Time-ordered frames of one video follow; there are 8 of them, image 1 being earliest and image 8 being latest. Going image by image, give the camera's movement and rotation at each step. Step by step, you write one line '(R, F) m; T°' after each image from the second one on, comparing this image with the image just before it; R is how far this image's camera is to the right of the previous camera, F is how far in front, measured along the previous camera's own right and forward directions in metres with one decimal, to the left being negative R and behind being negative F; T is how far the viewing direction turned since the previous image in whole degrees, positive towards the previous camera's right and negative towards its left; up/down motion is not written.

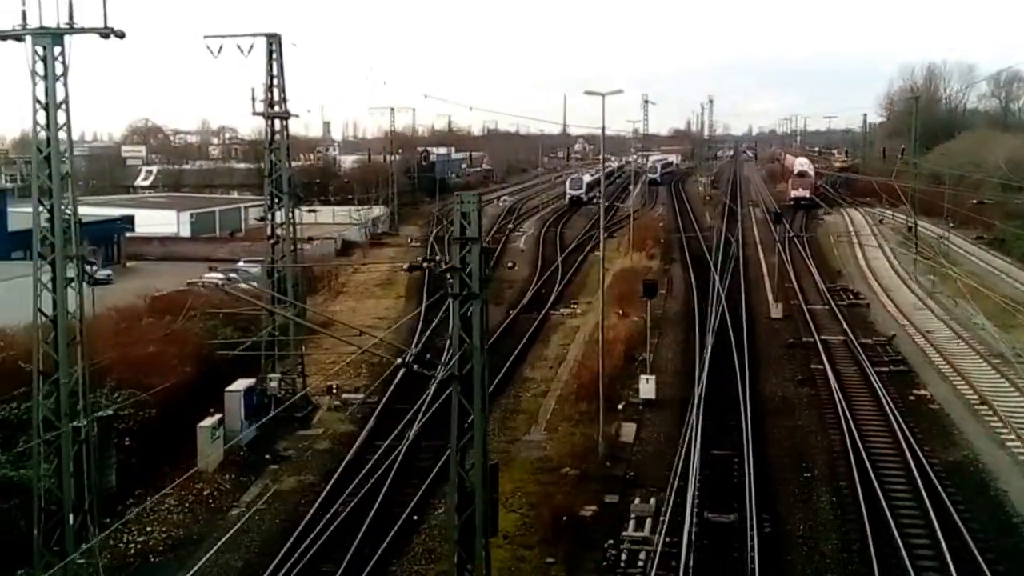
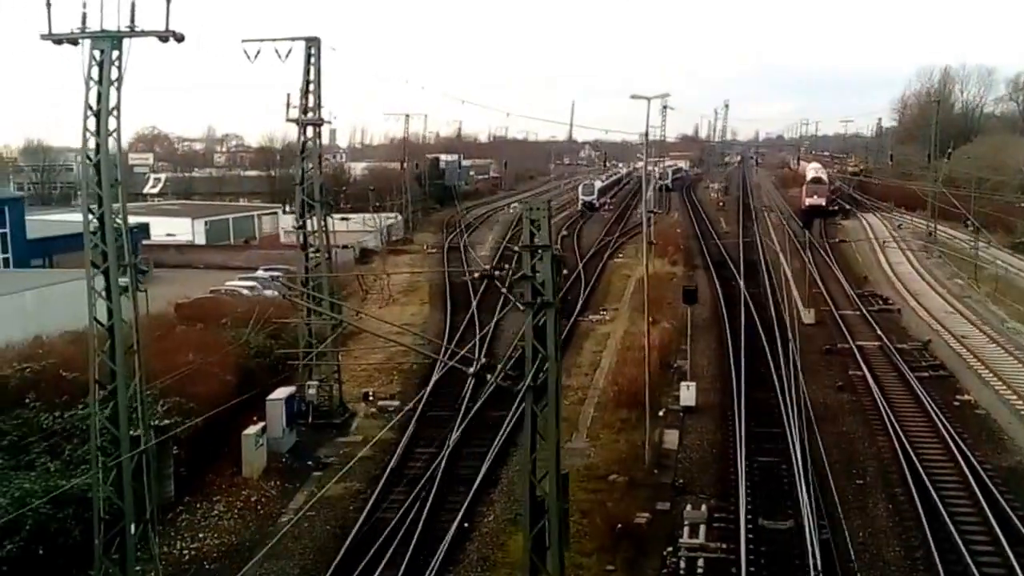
(-0.3, +0.1) m; -1°
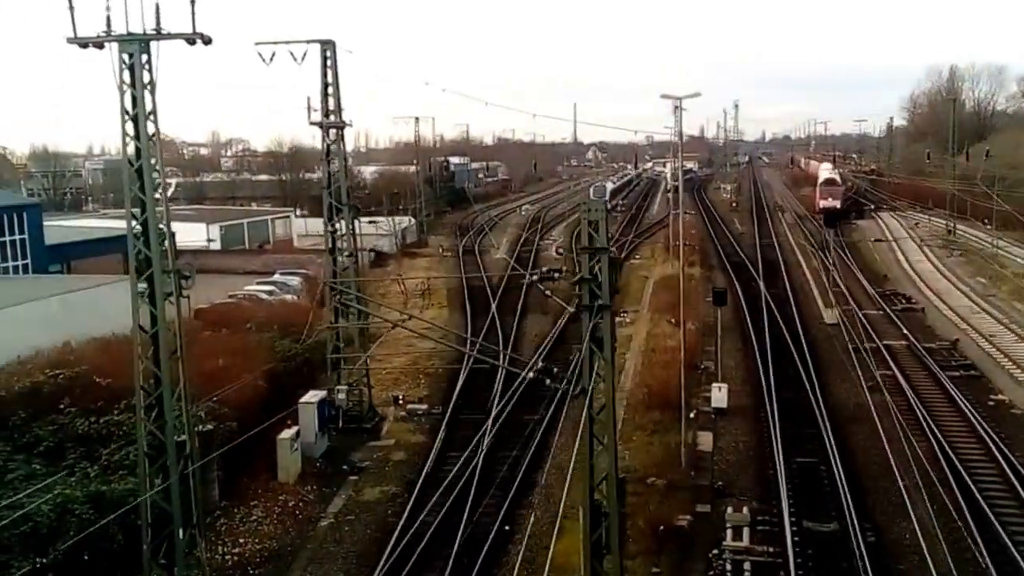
(-0.3, +0.1) m; -1°
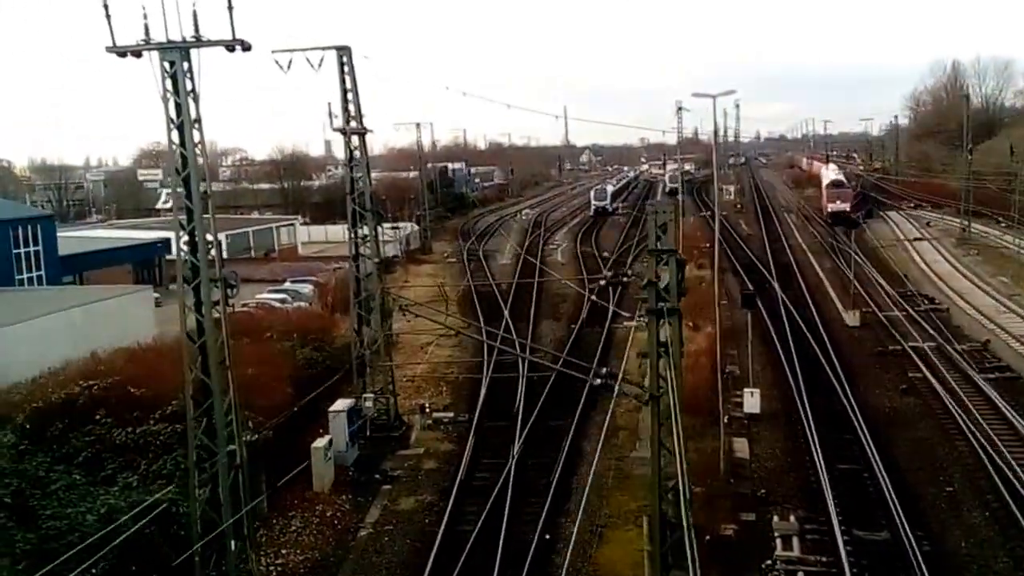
(-0.3, +0.2) m; 0°
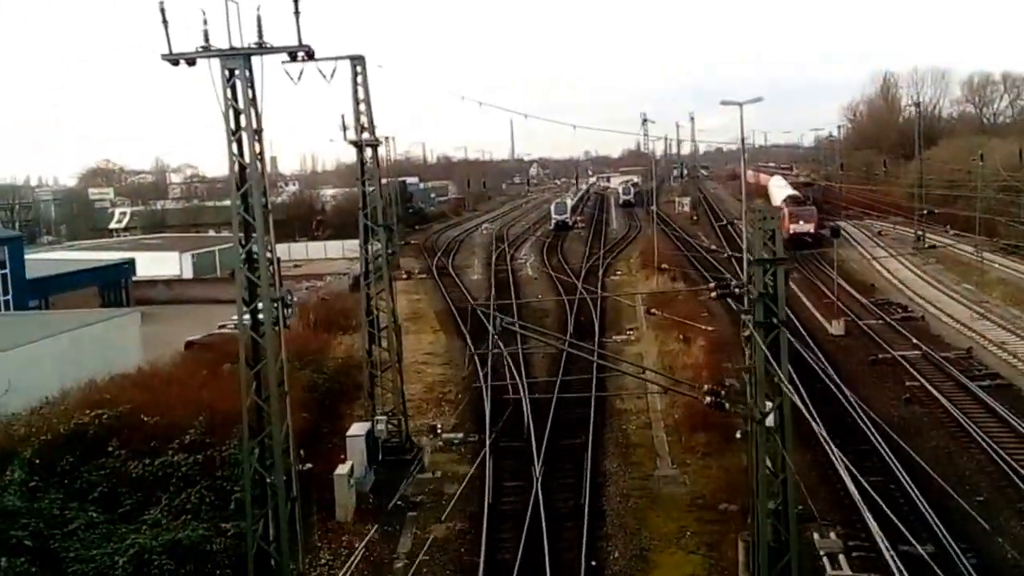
(-0.7, +0.1) m; +2°
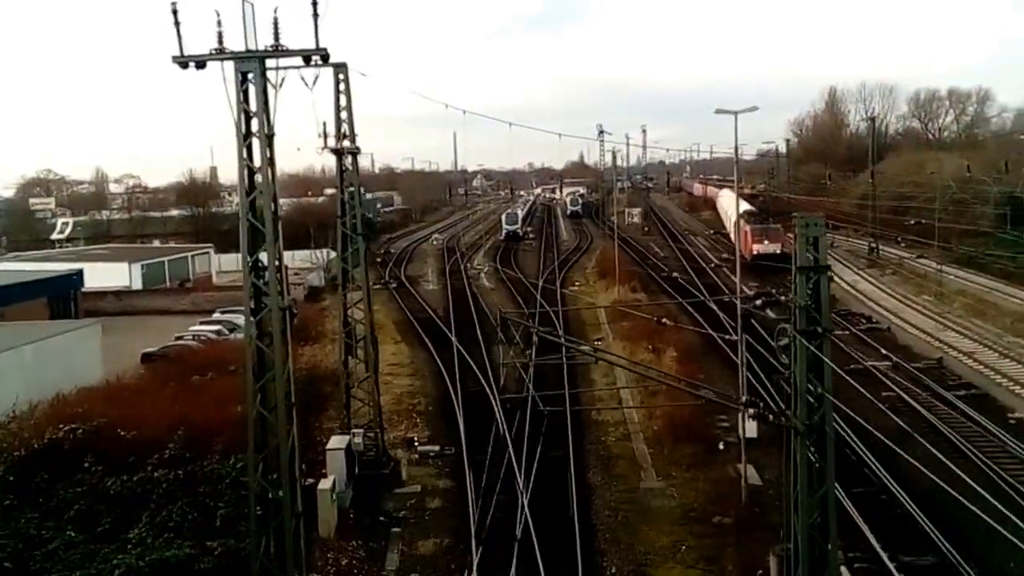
(-0.4, +0.3) m; +2°
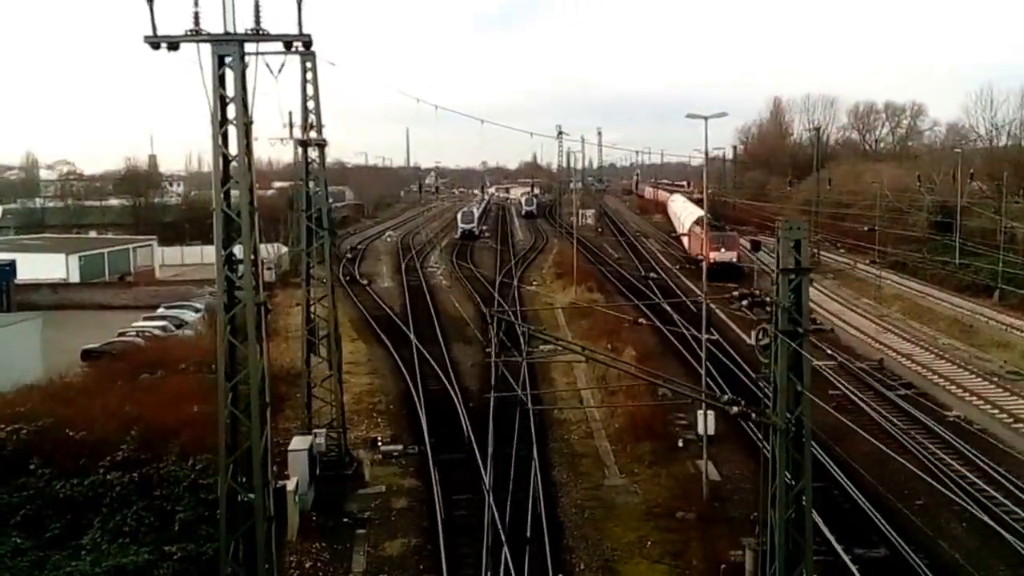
(-0.1, 0.0) m; +3°
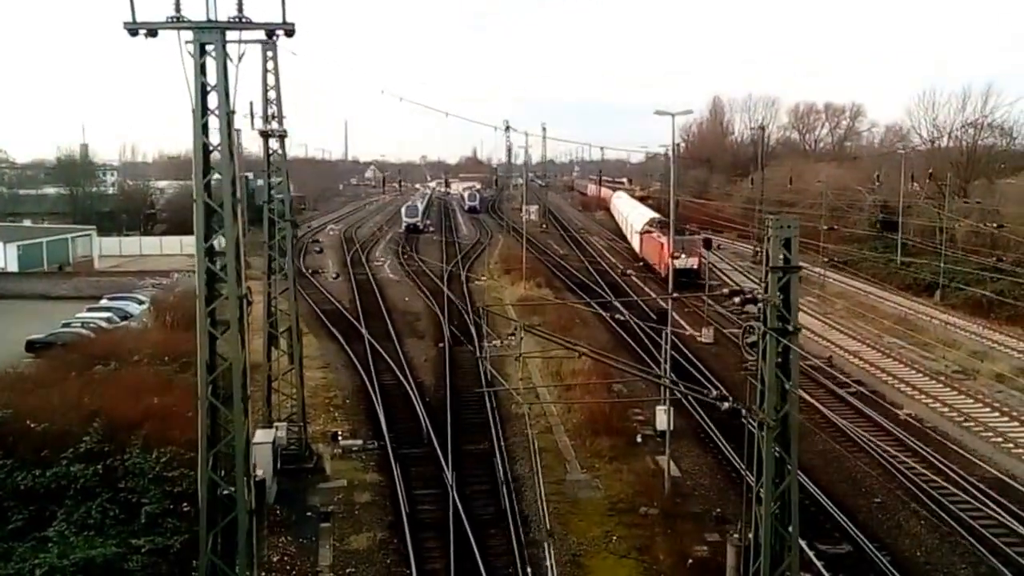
(-0.2, -0.1) m; +3°
